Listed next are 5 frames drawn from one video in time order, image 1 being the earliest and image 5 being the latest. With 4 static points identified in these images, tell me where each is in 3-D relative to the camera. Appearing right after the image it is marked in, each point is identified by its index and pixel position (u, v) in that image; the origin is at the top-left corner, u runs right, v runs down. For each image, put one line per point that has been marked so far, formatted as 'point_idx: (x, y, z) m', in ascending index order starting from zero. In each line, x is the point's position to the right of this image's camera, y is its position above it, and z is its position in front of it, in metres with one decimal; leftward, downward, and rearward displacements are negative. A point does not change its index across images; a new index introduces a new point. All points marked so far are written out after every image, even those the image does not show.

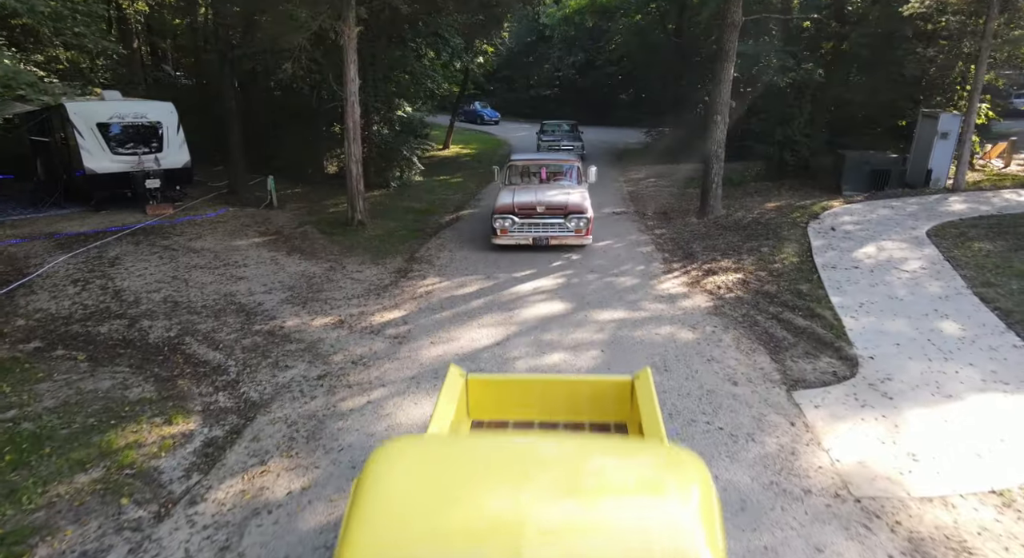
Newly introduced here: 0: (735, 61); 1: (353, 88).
0: (+4.5, +4.4, +11.8) m
1: (-3.3, +3.9, +12.1) m
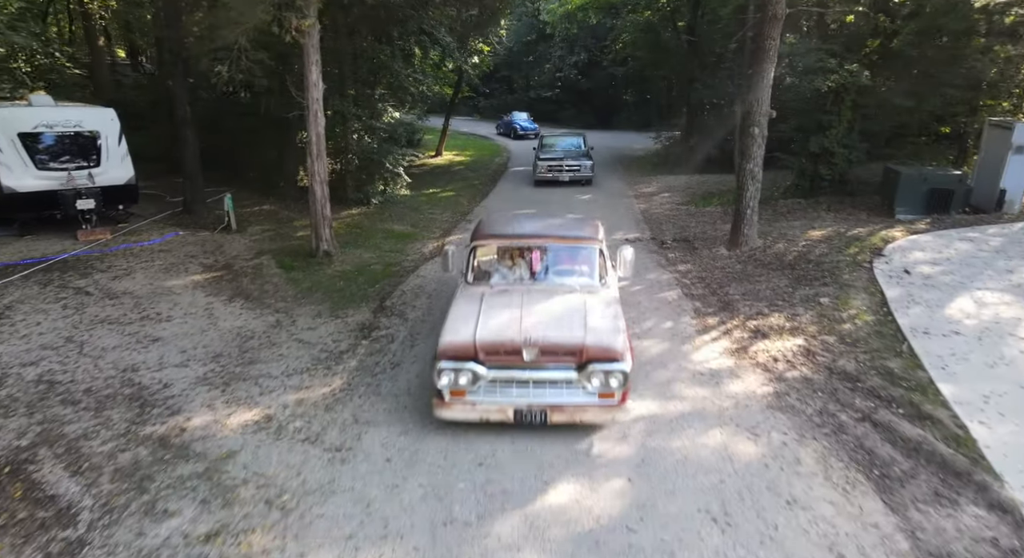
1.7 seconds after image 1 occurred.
0: (+4.4, +3.6, +9.8) m
1: (-3.4, +3.1, +10.1) m
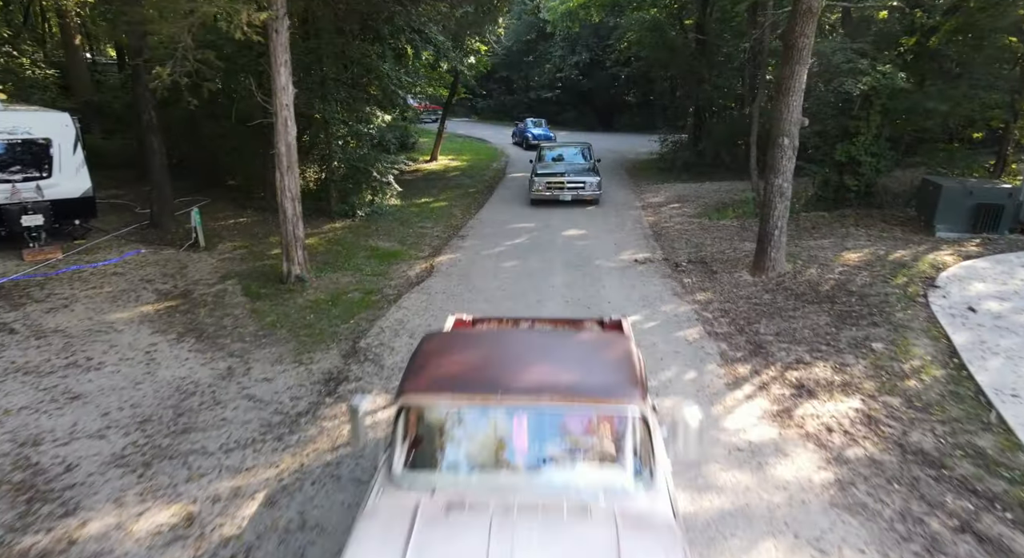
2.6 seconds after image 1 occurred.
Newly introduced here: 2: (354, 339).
0: (+4.4, +3.2, +8.6) m
1: (-3.5, +2.7, +8.9) m
2: (-2.0, -0.7, +7.3) m
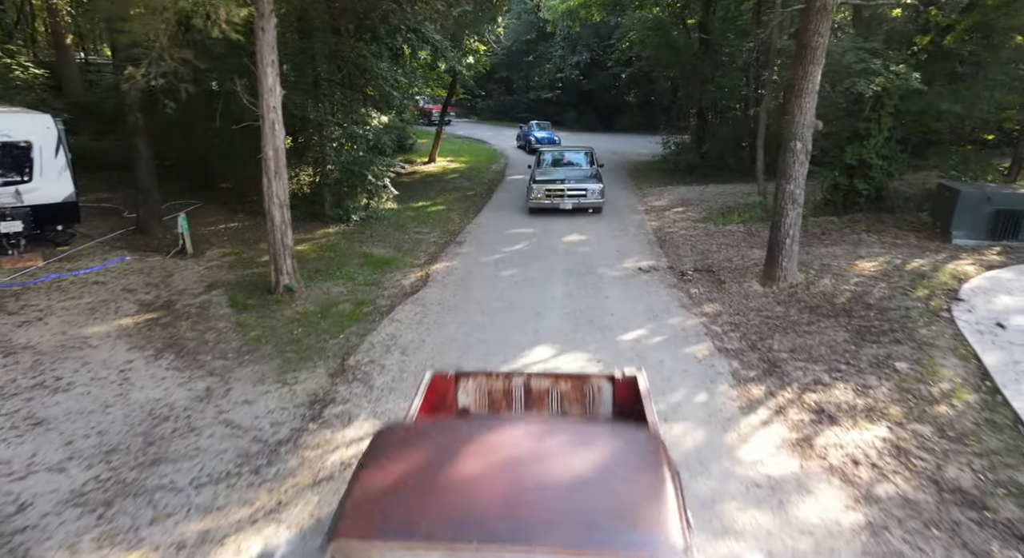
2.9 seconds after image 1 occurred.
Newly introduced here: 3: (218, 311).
0: (+4.3, +3.0, +8.2) m
1: (-3.5, +2.5, +8.5) m
2: (-2.0, -0.9, +6.9) m
3: (-4.2, -0.5, +8.4) m
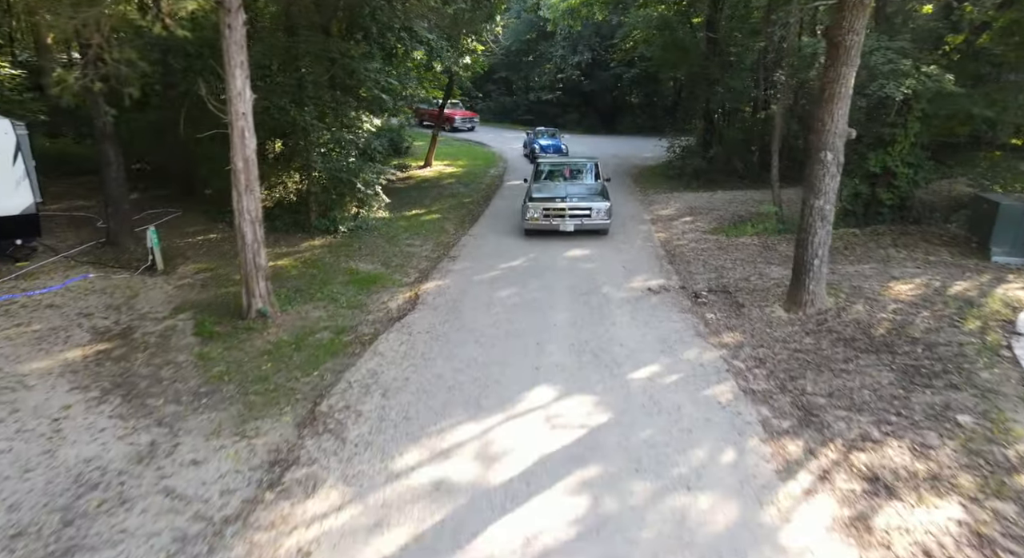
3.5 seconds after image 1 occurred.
0: (+4.3, +2.7, +7.3) m
1: (-3.5, +2.2, +7.6) m
2: (-2.0, -1.2, +6.0) m
3: (-4.3, -0.8, +7.5) m
